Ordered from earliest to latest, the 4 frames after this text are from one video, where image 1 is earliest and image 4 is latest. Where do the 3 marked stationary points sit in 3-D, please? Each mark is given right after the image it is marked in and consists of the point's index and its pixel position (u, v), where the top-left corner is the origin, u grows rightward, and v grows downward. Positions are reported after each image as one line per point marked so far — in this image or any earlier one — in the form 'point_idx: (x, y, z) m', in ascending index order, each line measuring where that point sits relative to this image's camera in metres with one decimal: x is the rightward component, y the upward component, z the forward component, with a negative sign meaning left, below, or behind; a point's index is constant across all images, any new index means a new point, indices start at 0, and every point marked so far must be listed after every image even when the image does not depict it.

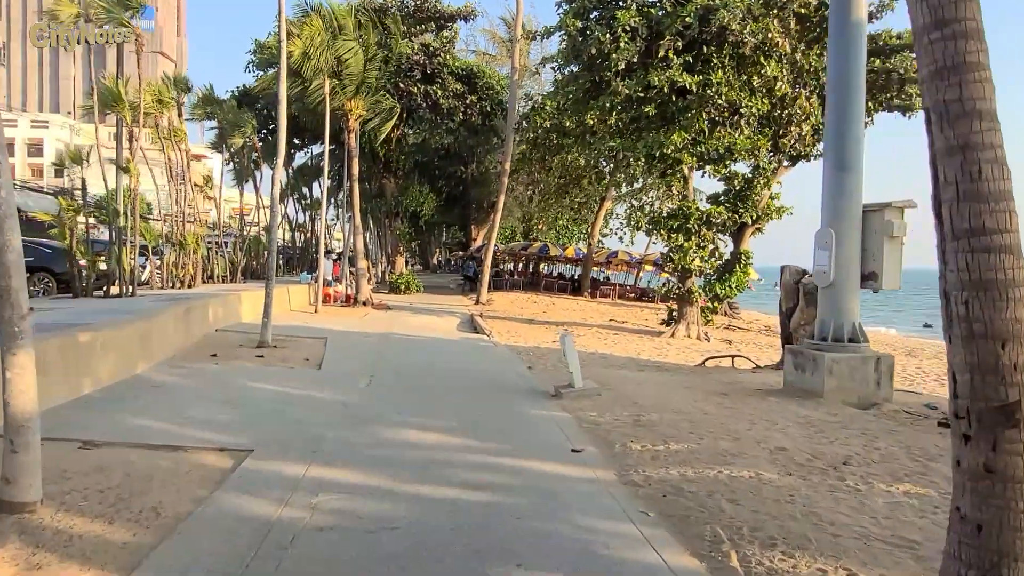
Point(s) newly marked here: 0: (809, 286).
0: (+4.0, 0.0, +11.3) m
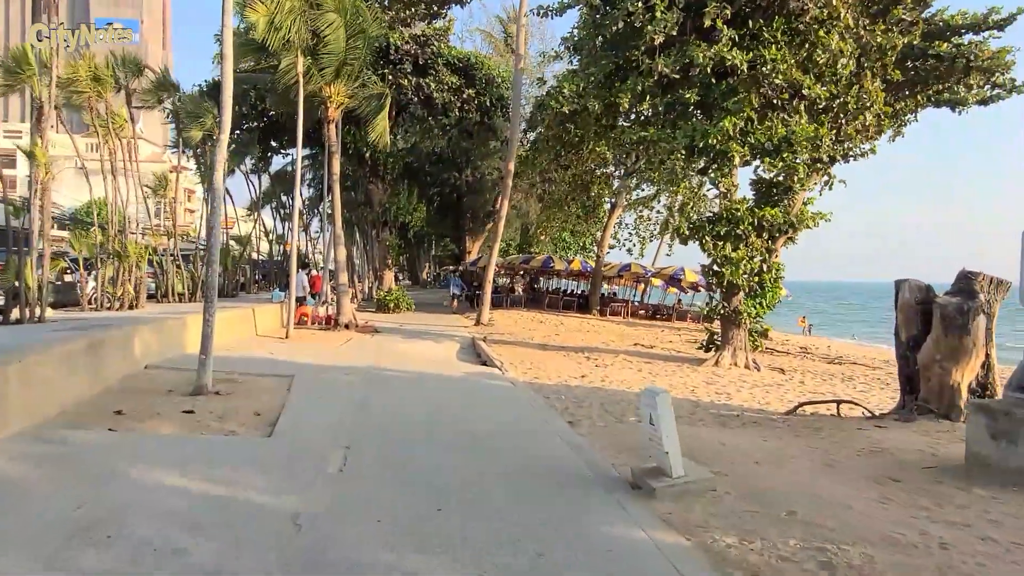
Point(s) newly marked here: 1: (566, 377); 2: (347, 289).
0: (+4.4, -0.2, +8.3) m
1: (+0.8, -1.3, +12.0) m
2: (-3.6, 0.0, +18.2) m
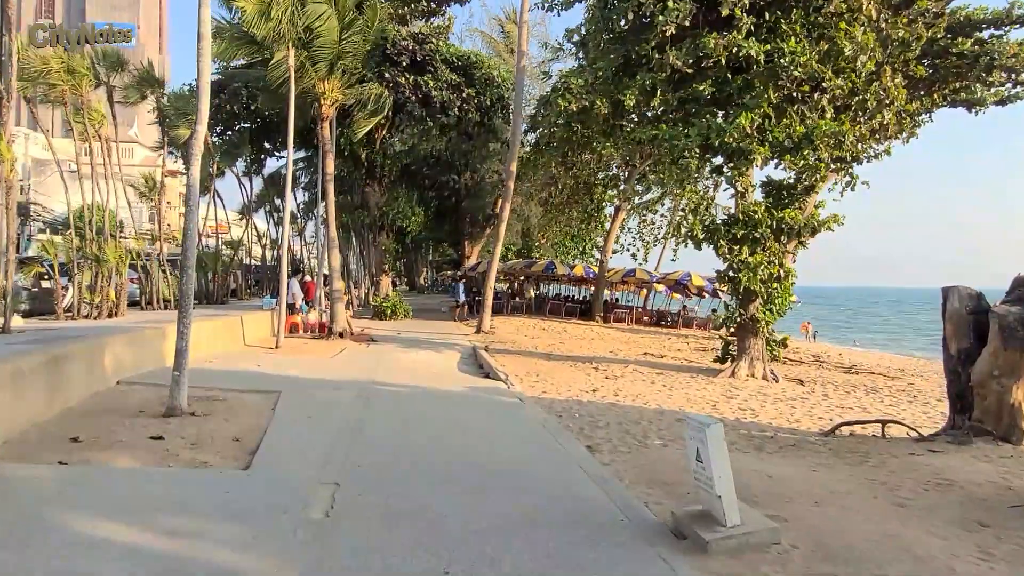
0: (+4.5, -0.3, +7.4) m
1: (+0.9, -1.4, +11.2) m
2: (-3.6, -0.2, +17.3) m
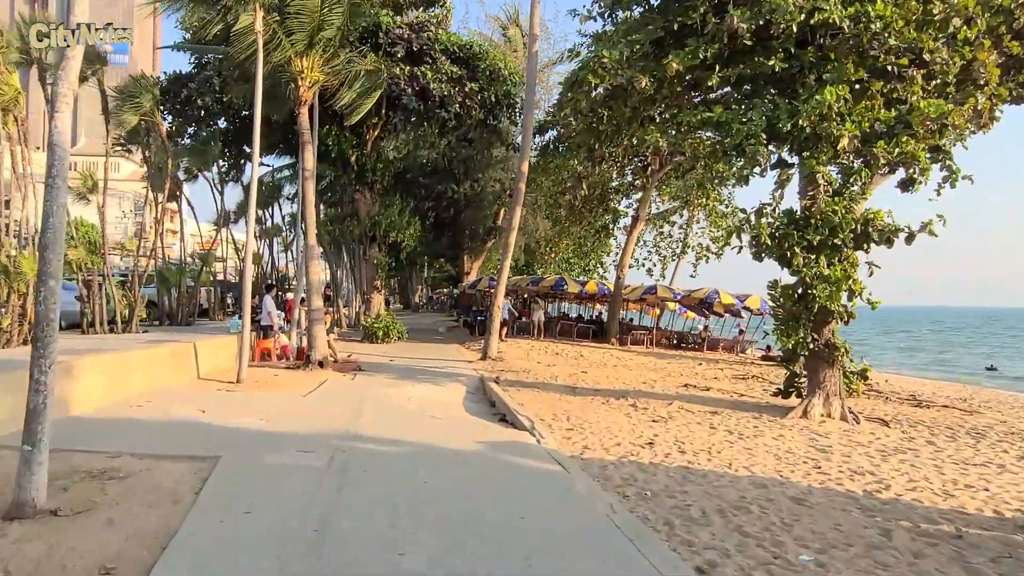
0: (+4.8, -0.4, +4.7) m
1: (+1.2, -1.6, +8.4) m
2: (-3.3, -0.5, +14.5) m
